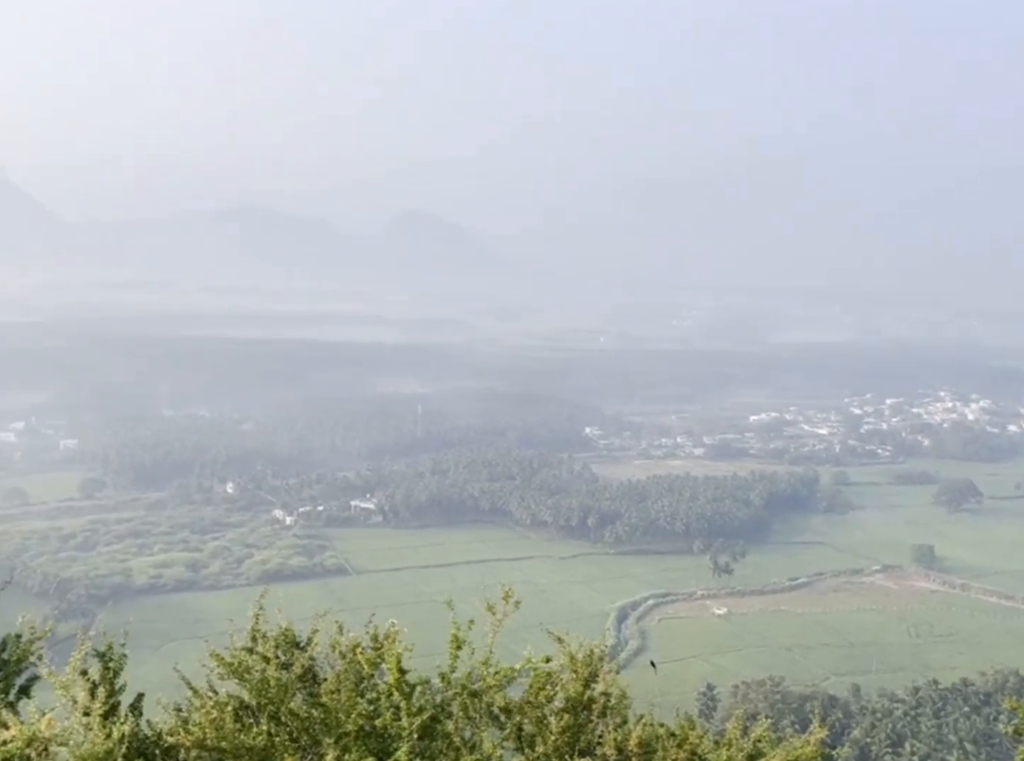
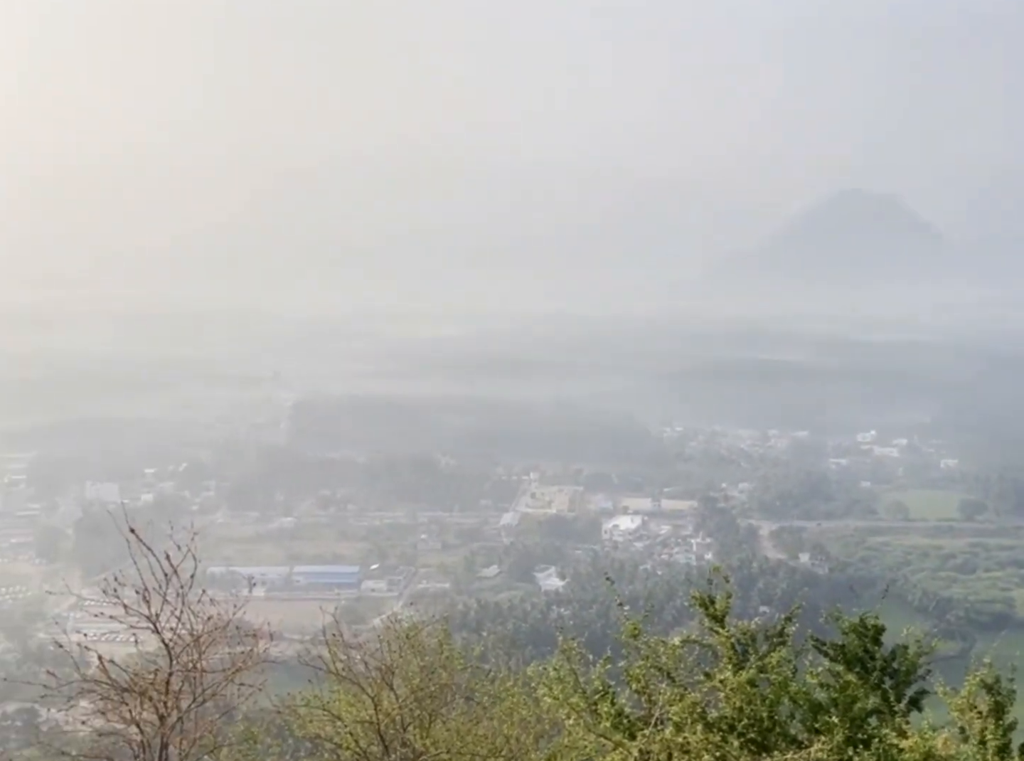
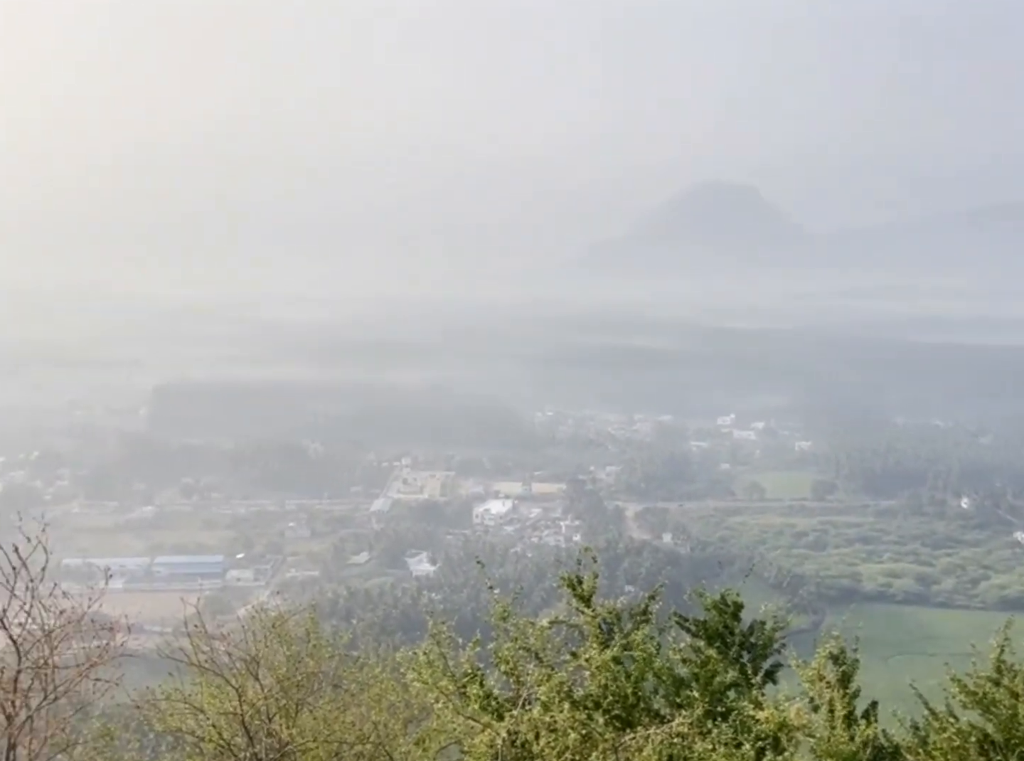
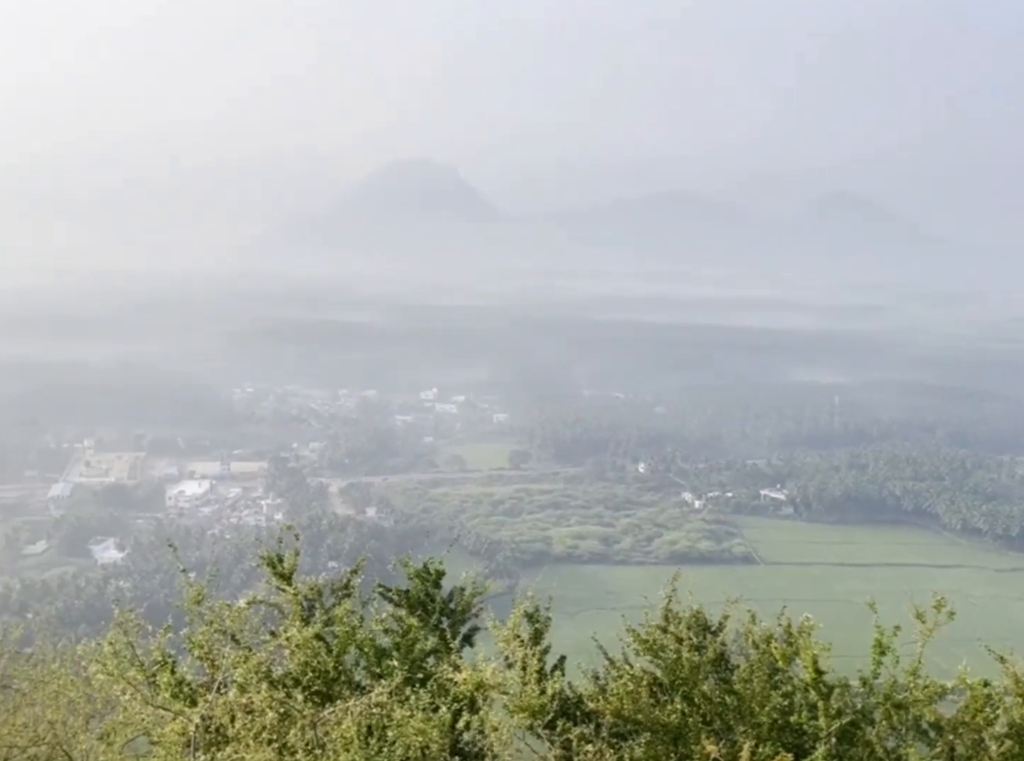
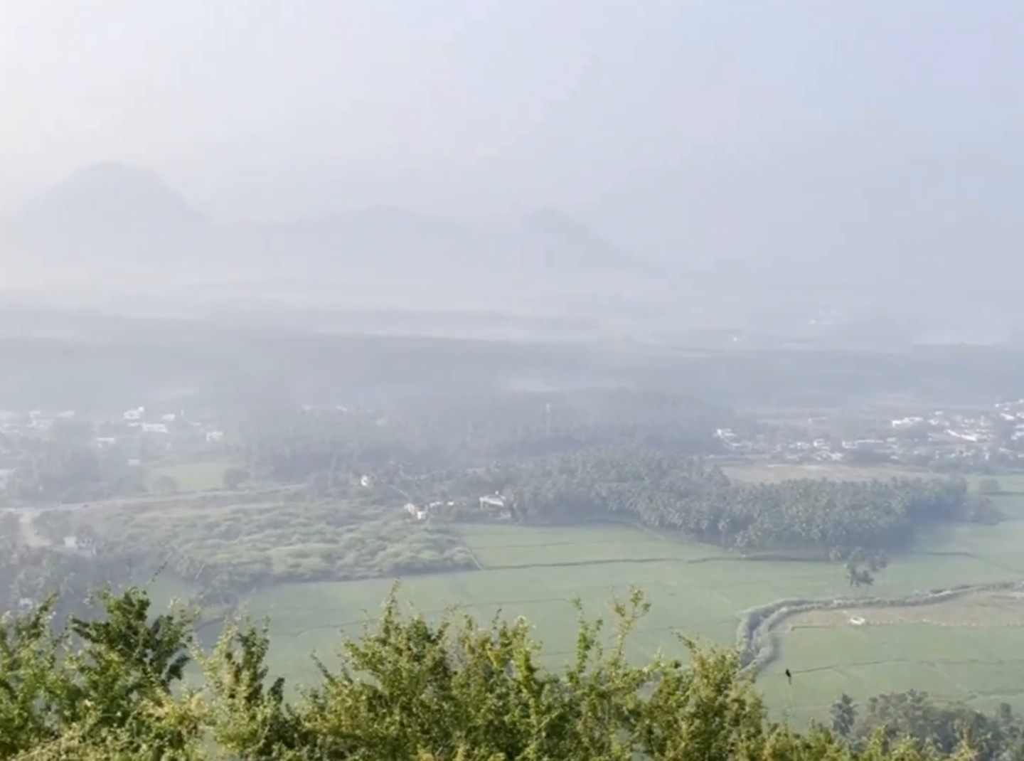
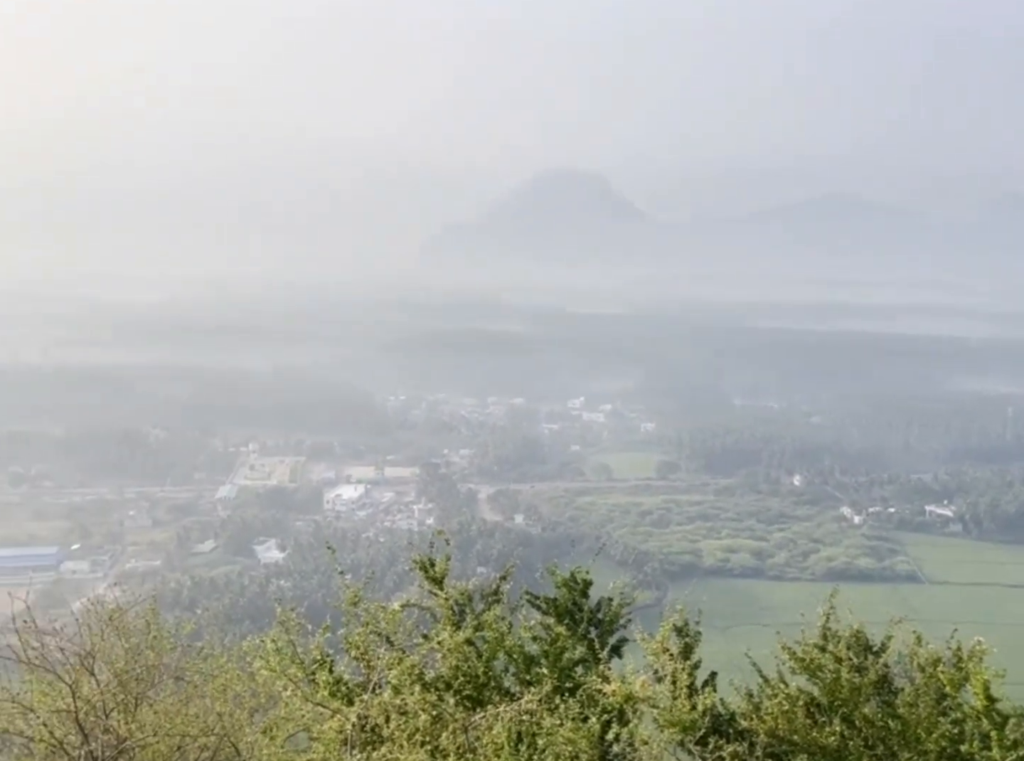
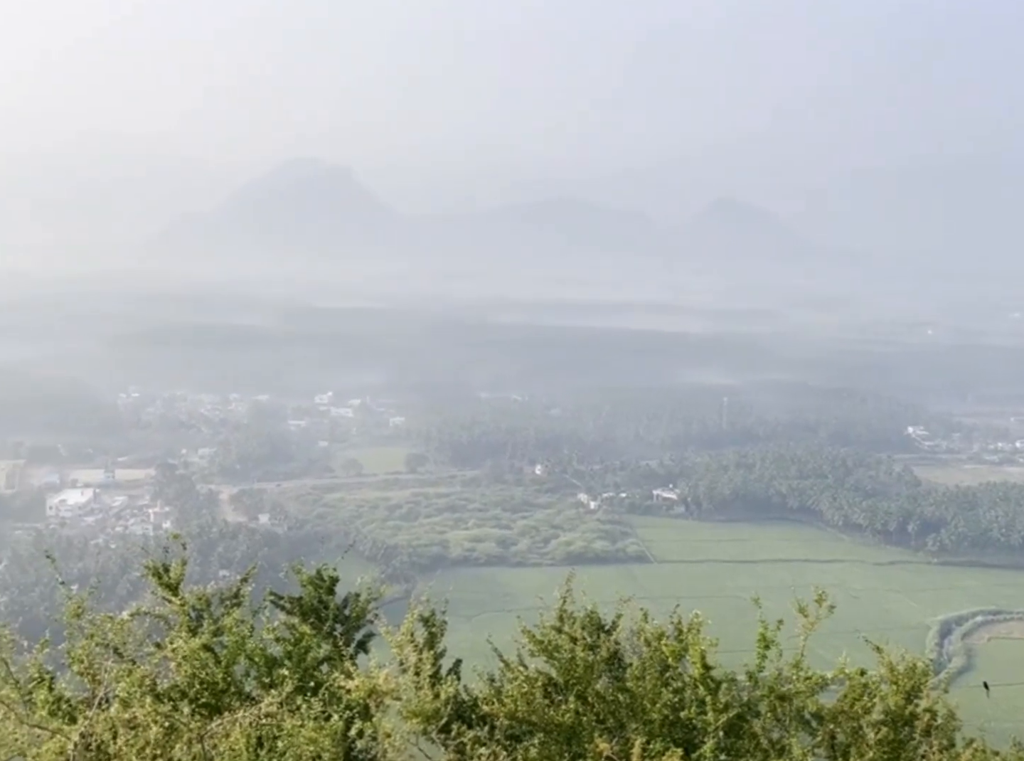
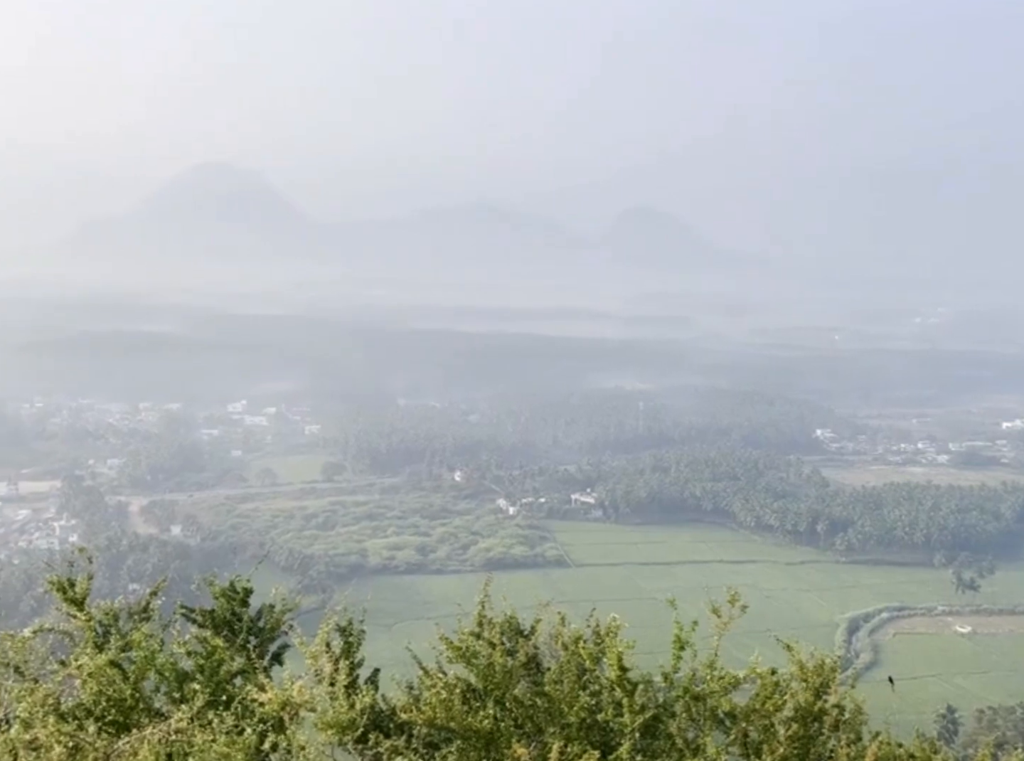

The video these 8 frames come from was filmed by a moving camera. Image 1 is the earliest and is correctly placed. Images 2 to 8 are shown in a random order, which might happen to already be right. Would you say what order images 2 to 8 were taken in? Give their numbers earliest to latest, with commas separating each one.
5, 8, 7, 4, 6, 3, 2
